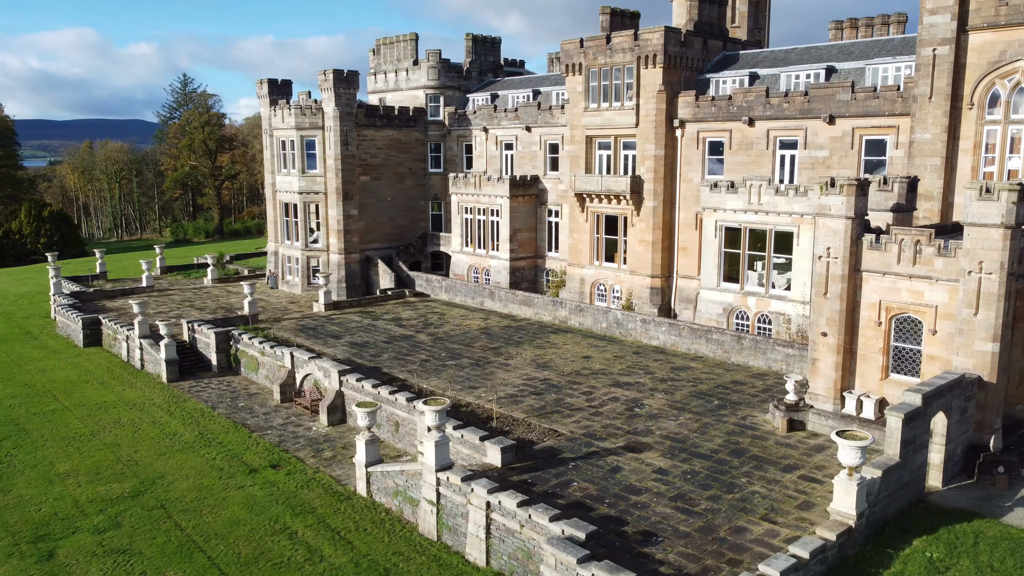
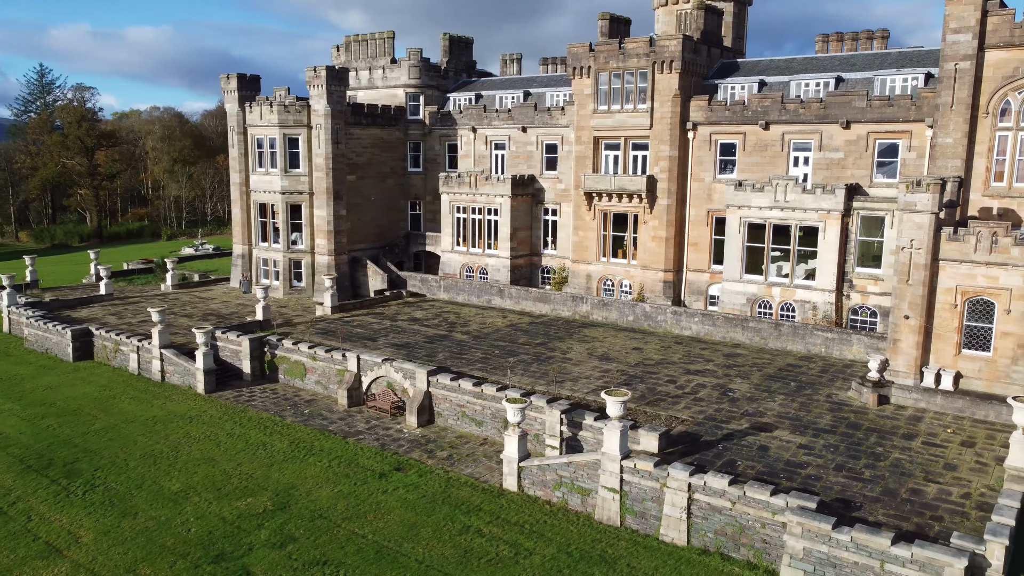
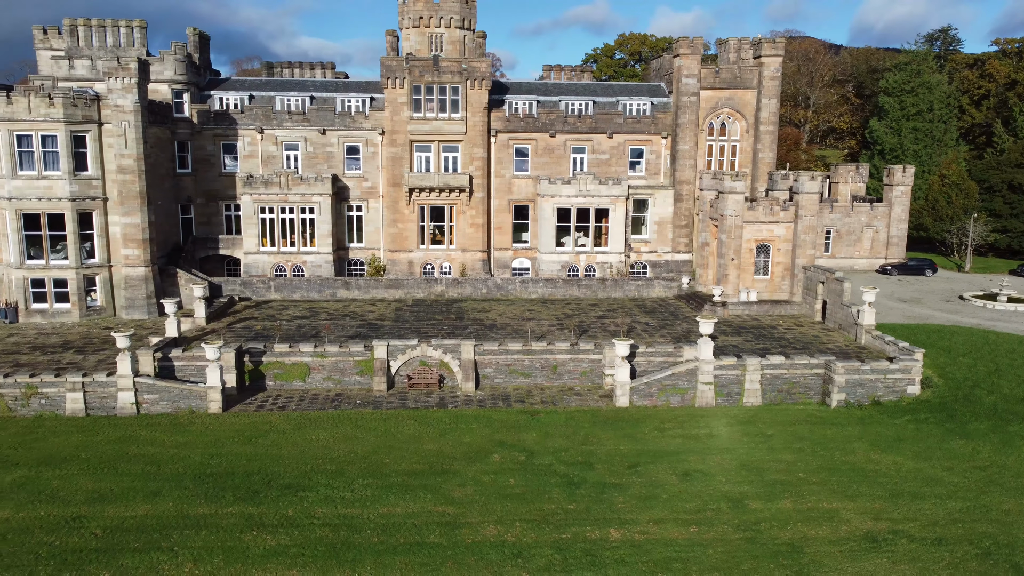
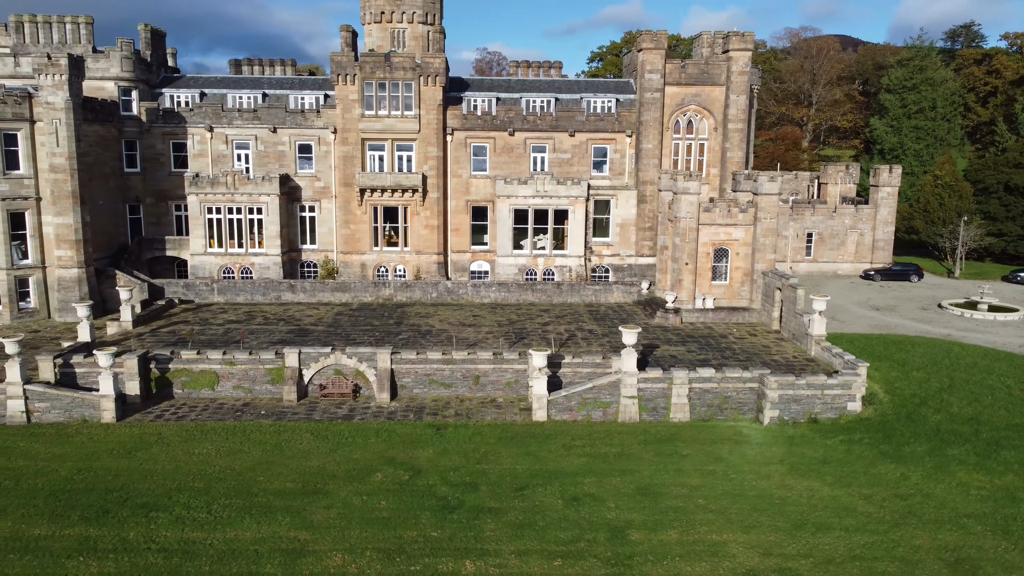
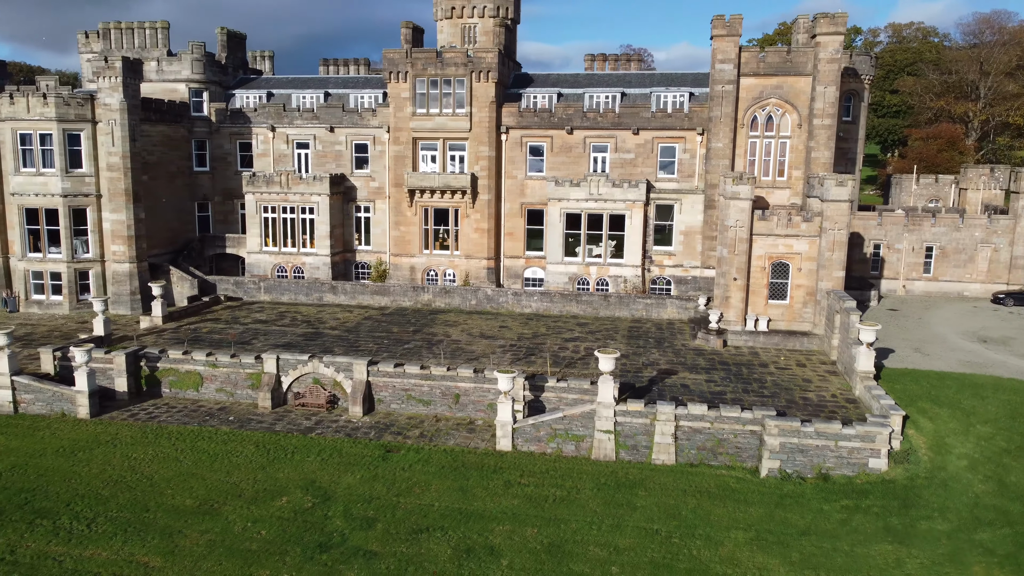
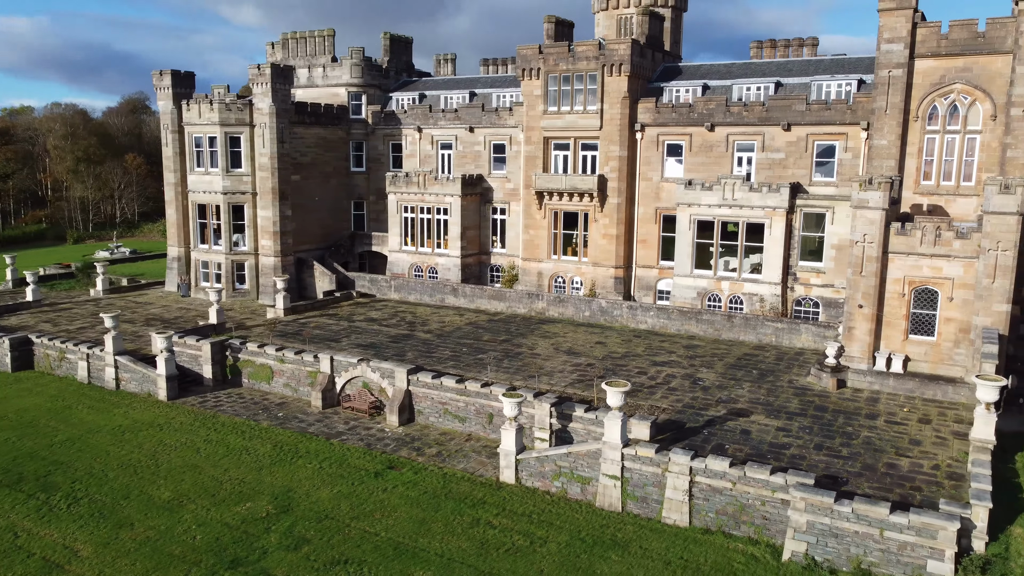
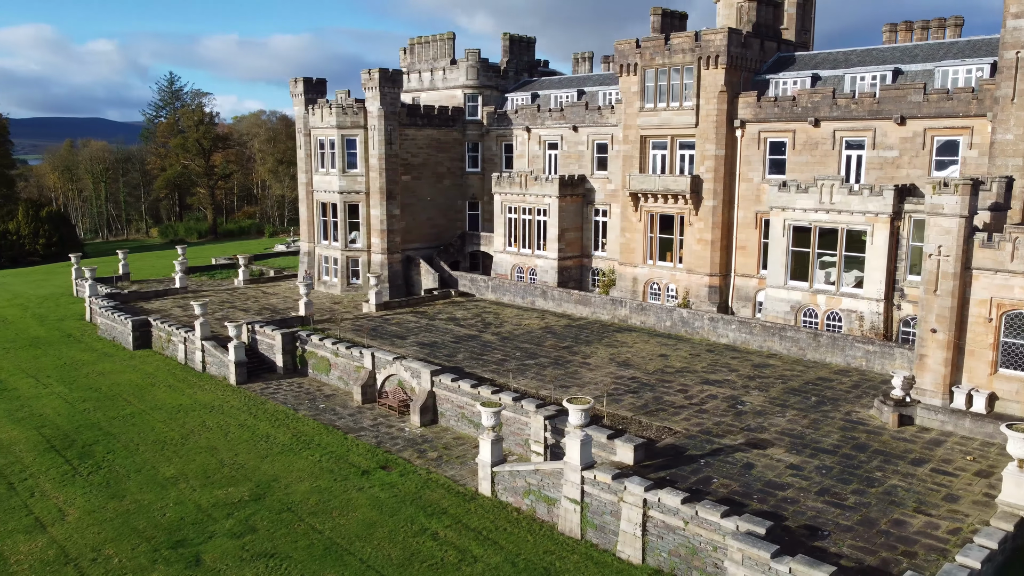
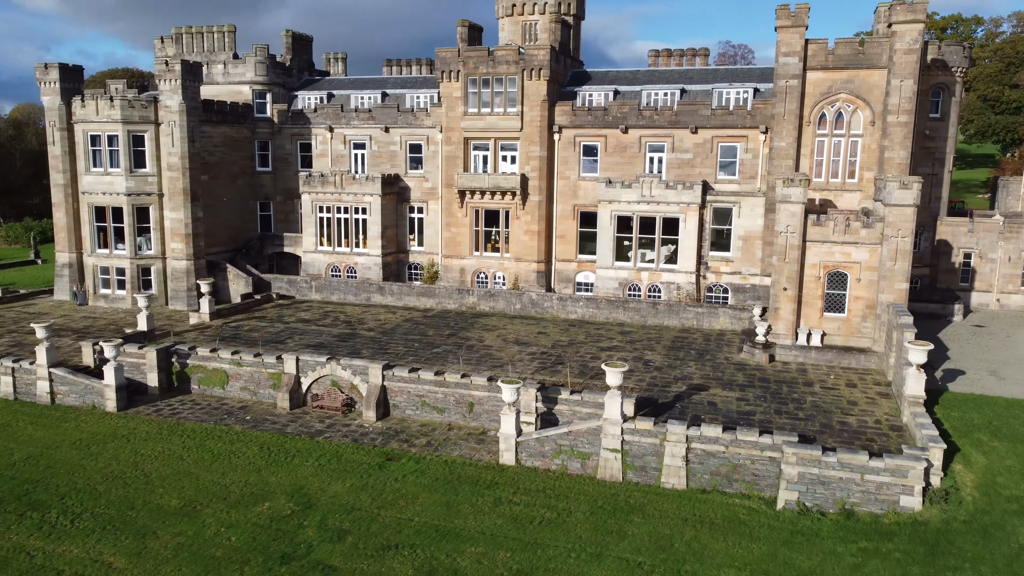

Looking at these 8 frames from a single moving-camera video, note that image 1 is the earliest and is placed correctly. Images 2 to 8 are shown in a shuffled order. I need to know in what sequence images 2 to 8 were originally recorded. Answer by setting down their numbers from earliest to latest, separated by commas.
7, 2, 6, 8, 5, 4, 3
